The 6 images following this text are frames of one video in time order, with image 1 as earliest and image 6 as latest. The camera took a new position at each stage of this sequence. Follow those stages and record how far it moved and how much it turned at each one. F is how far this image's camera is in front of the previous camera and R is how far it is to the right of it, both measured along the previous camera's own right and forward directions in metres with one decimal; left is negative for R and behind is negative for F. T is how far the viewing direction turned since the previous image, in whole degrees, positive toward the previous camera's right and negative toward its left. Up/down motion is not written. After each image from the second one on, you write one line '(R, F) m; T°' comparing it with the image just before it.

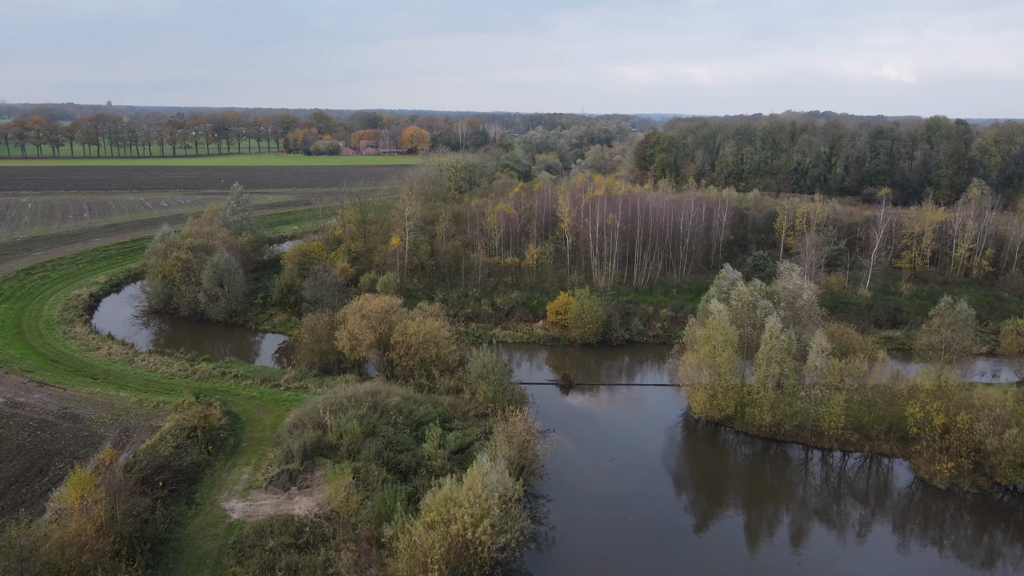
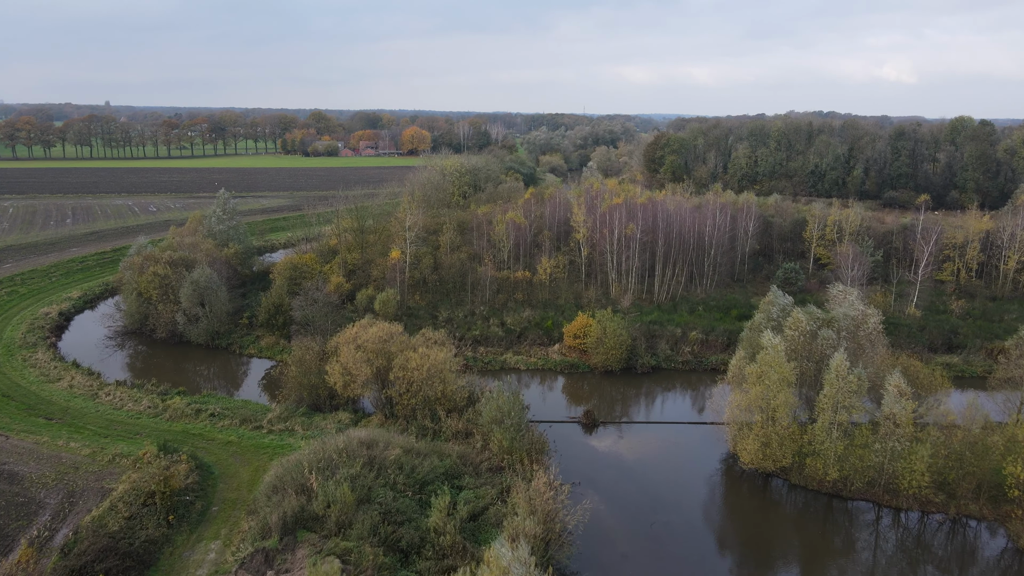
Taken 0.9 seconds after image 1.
(-0.7, +3.8) m; 0°
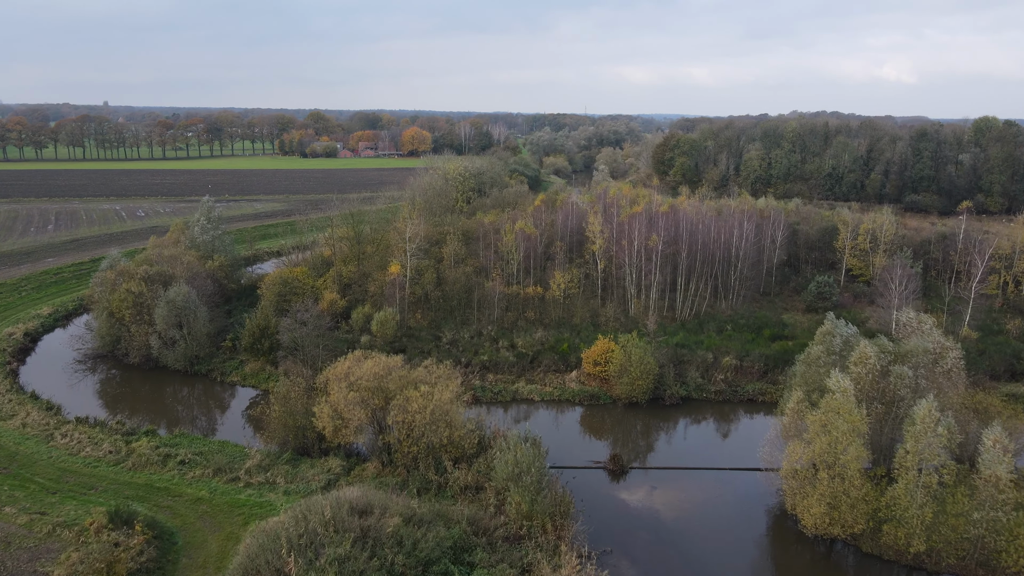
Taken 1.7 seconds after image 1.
(-0.6, +3.5) m; 0°
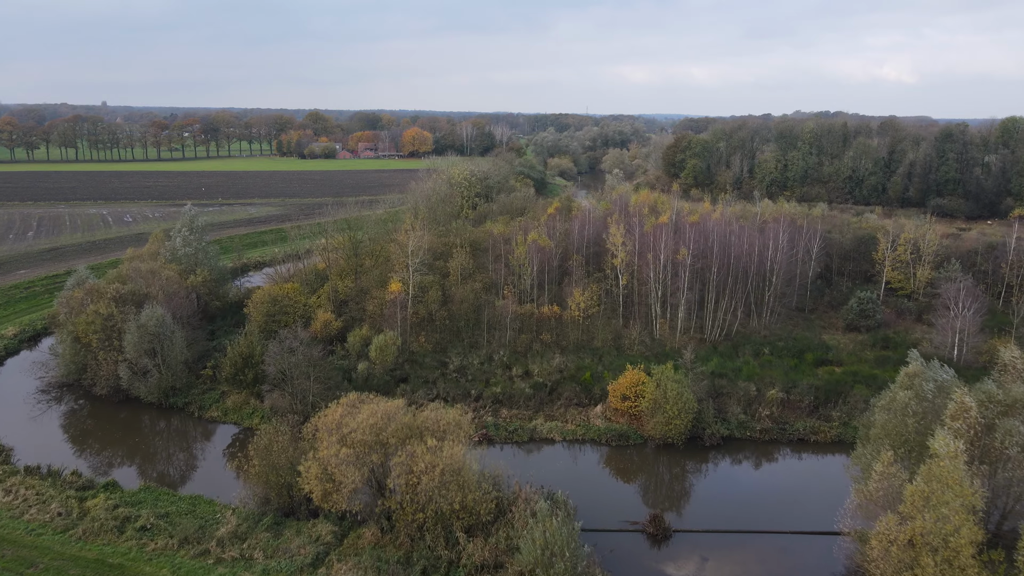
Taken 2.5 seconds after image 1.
(-0.7, +3.6) m; 0°
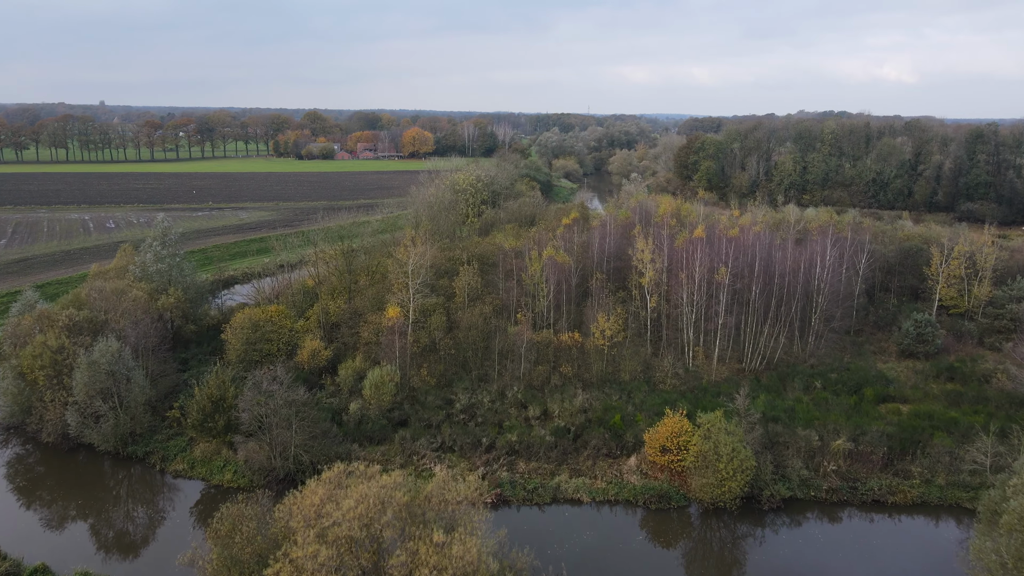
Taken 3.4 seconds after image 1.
(-0.7, +4.1) m; 0°
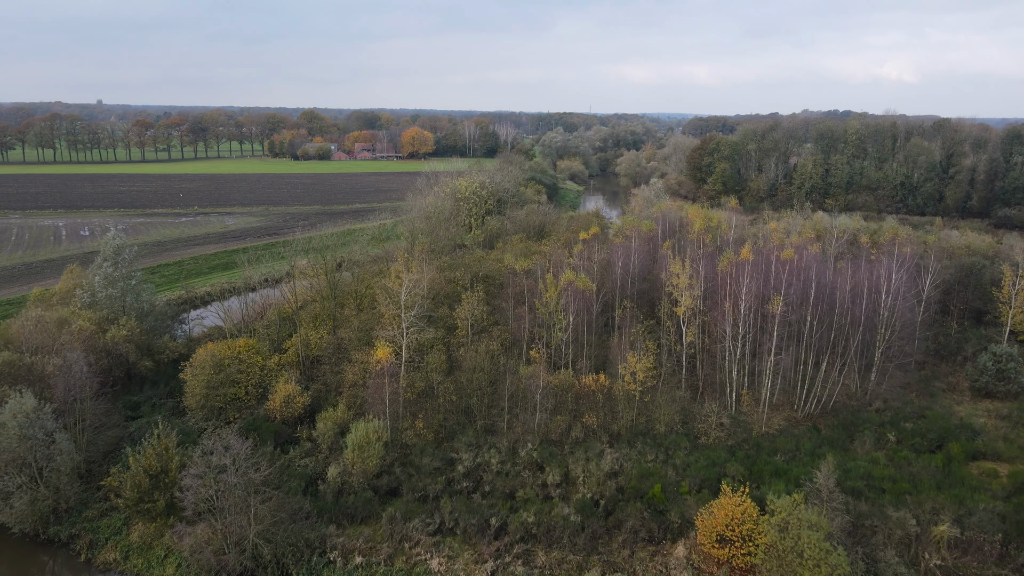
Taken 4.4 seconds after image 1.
(-0.5, +4.7) m; 0°
